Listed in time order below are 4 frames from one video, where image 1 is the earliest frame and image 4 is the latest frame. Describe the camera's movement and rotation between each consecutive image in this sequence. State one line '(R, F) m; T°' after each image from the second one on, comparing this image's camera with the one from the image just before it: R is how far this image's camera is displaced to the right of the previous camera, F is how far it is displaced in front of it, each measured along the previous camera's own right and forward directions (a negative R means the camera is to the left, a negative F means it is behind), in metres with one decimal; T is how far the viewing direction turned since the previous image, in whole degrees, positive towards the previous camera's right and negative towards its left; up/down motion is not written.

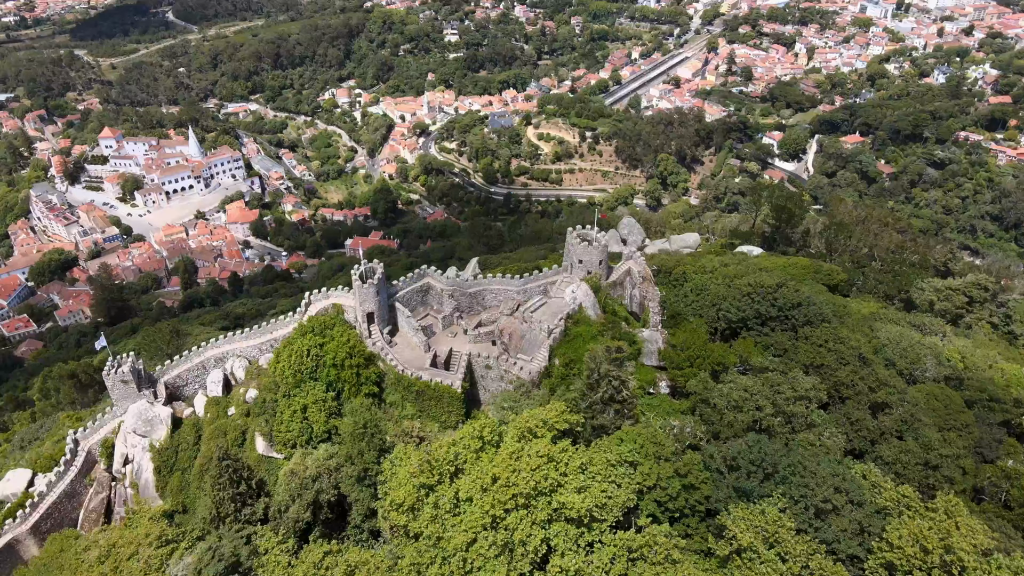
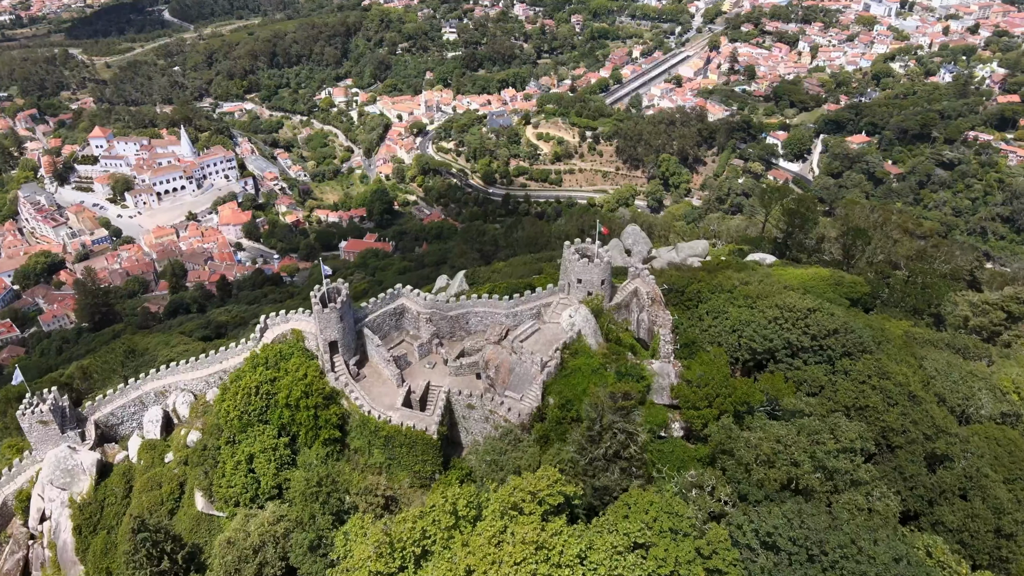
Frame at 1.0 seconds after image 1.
(+0.3, +4.1) m; 0°
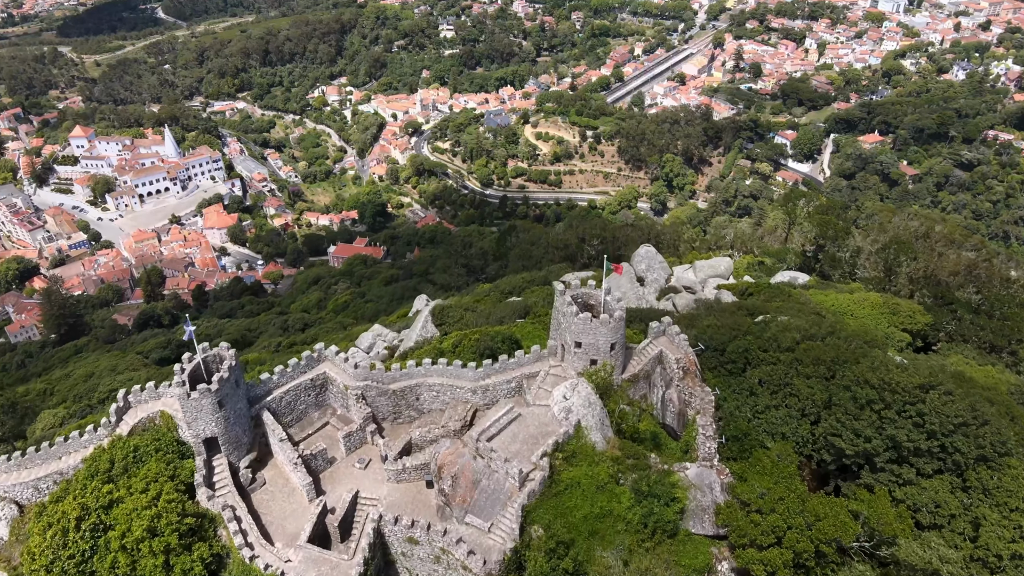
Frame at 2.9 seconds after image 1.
(+0.5, +7.9) m; 0°
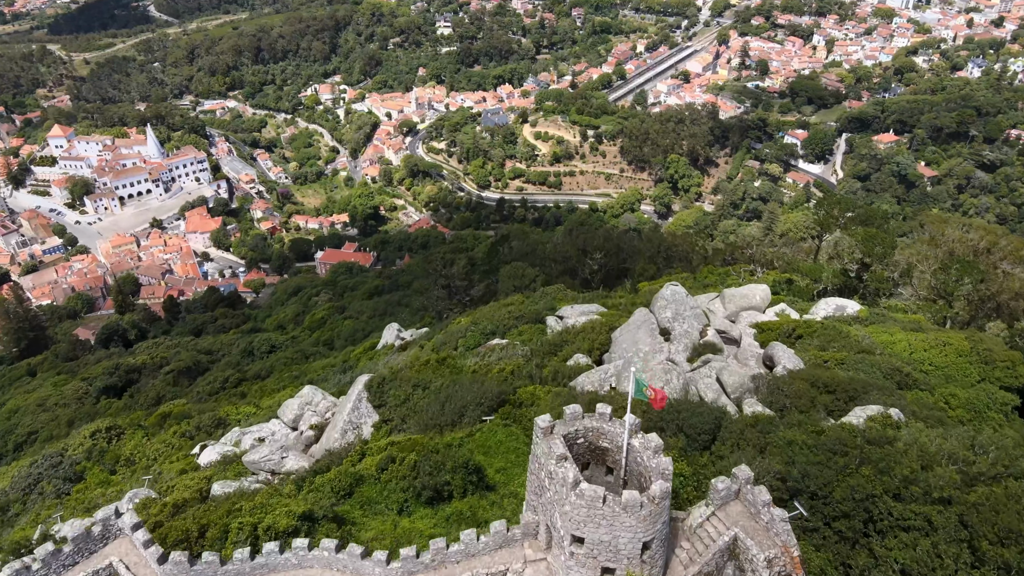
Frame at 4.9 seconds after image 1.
(+0.5, +8.3) m; 0°
